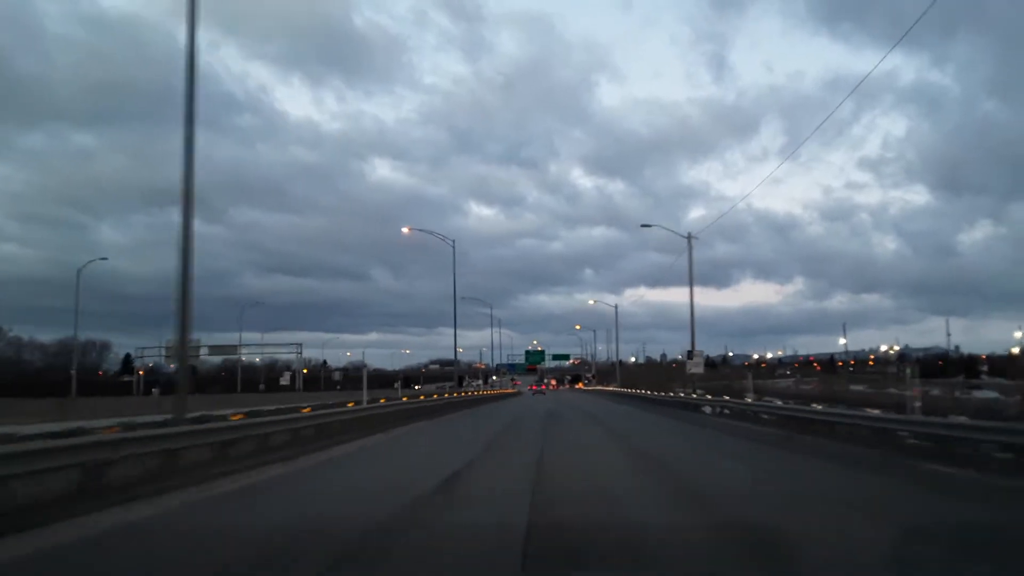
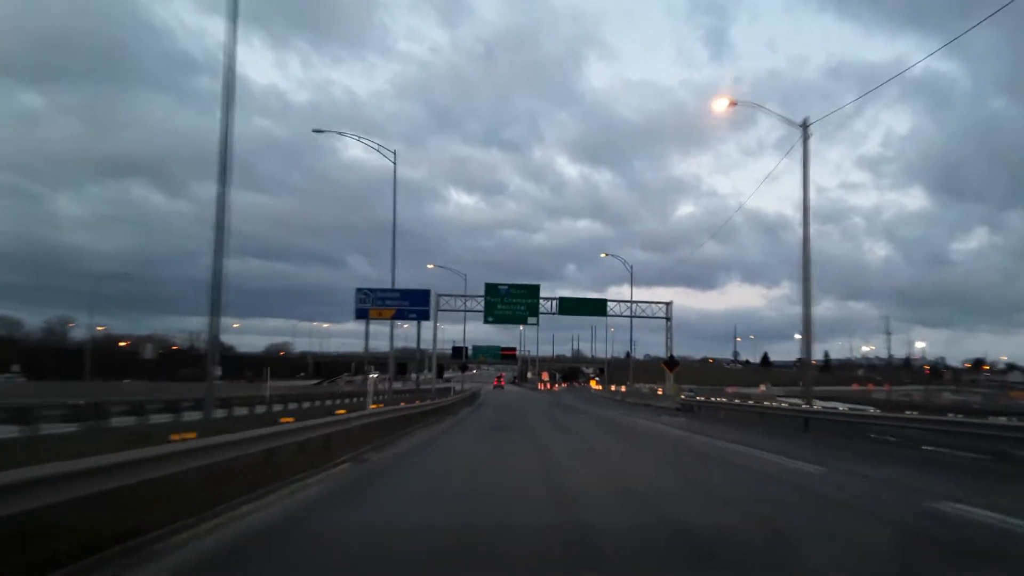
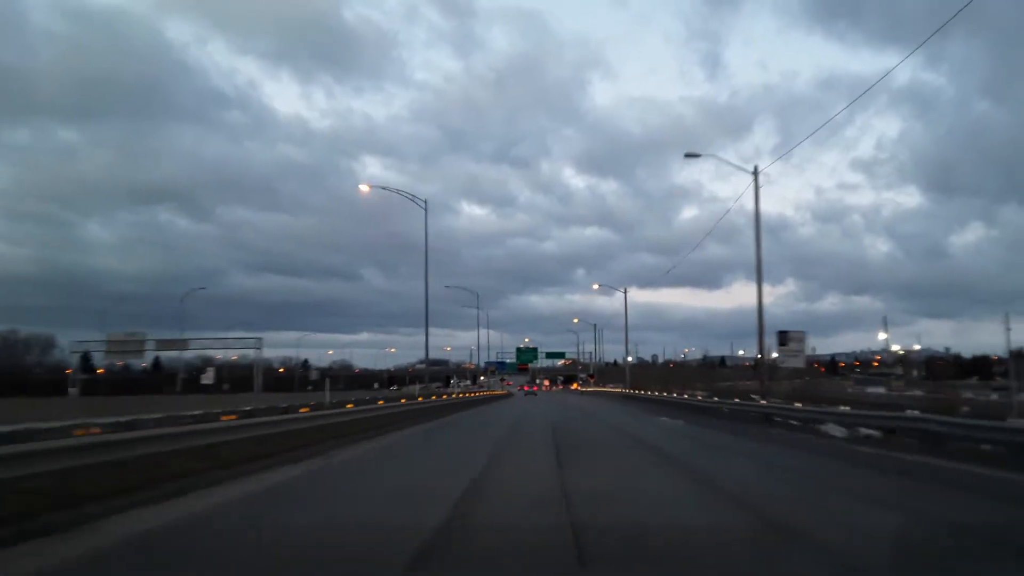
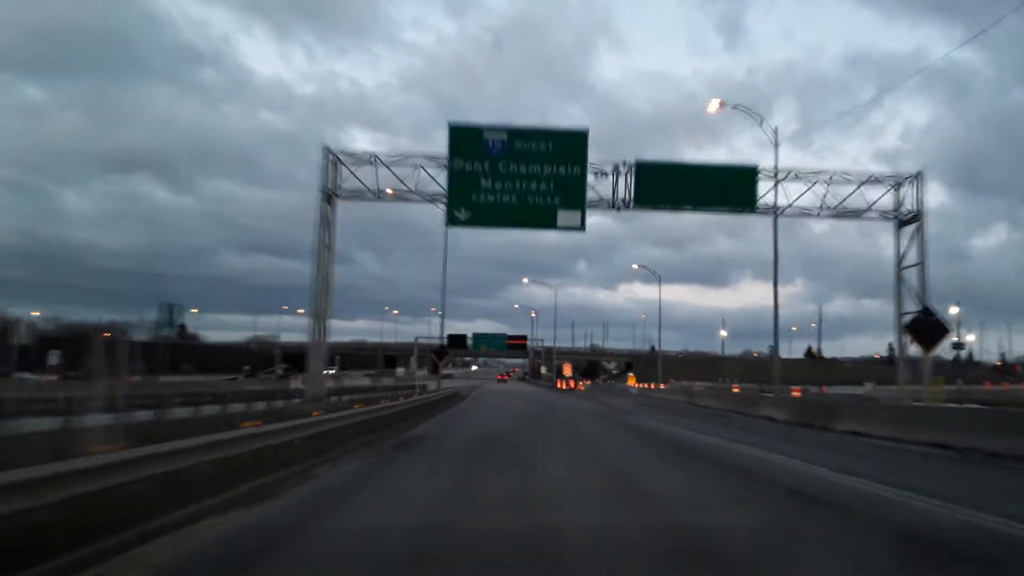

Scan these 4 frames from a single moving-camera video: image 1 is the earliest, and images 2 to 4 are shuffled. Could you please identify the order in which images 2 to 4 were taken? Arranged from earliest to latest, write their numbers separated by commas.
3, 2, 4
